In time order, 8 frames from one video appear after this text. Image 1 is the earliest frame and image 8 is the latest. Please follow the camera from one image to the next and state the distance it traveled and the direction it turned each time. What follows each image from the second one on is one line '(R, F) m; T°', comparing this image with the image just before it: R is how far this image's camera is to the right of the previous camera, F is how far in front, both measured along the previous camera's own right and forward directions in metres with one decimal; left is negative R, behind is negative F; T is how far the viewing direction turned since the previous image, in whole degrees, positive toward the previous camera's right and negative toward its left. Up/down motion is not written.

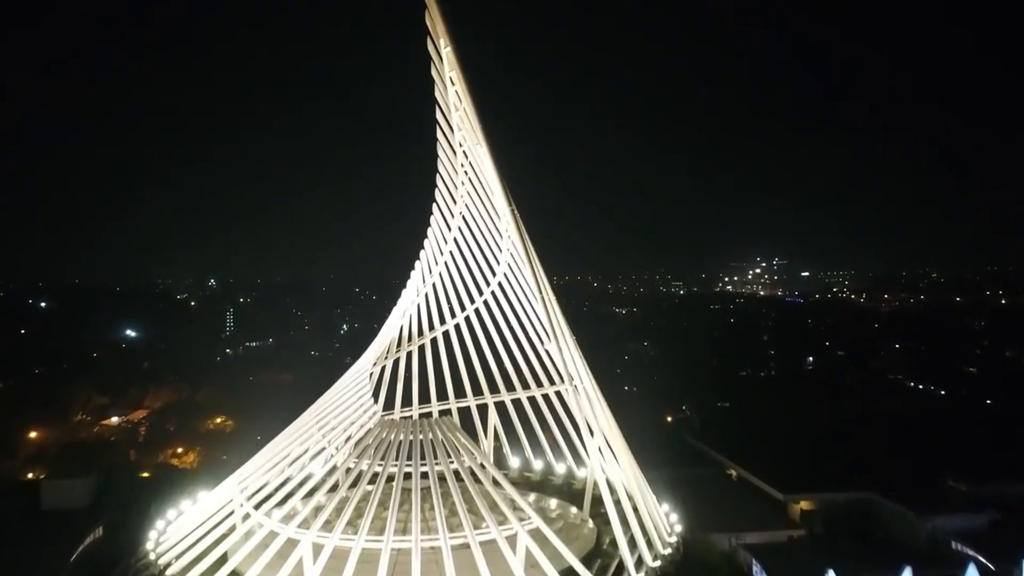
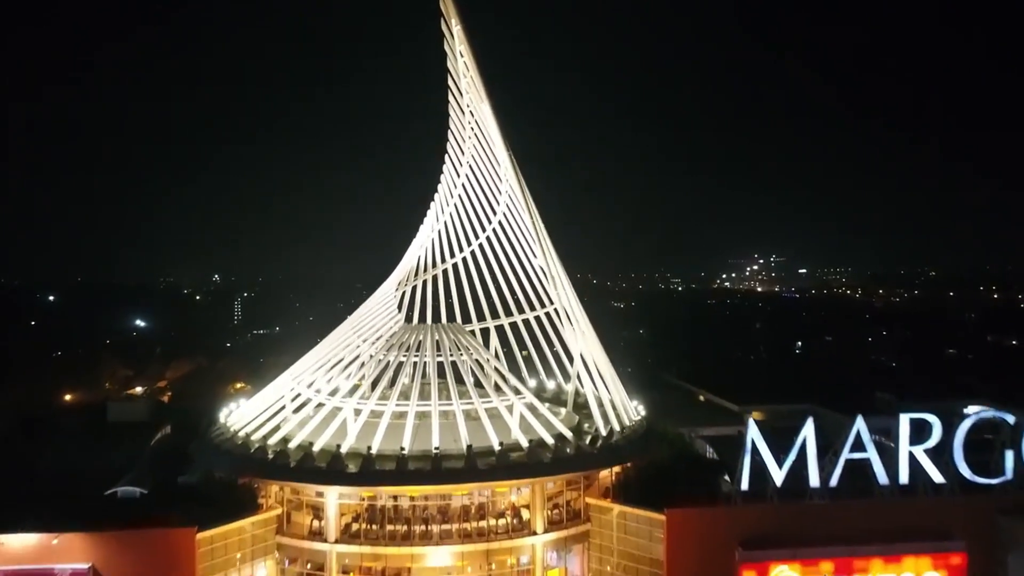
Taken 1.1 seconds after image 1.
(+0.1, -5.7) m; 0°
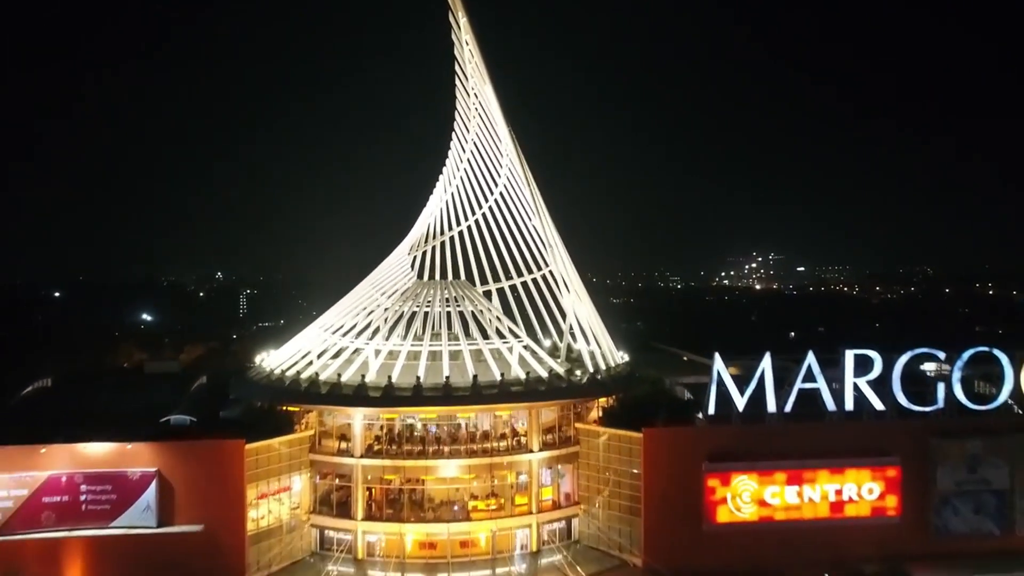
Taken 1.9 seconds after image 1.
(0.0, -3.9) m; 0°
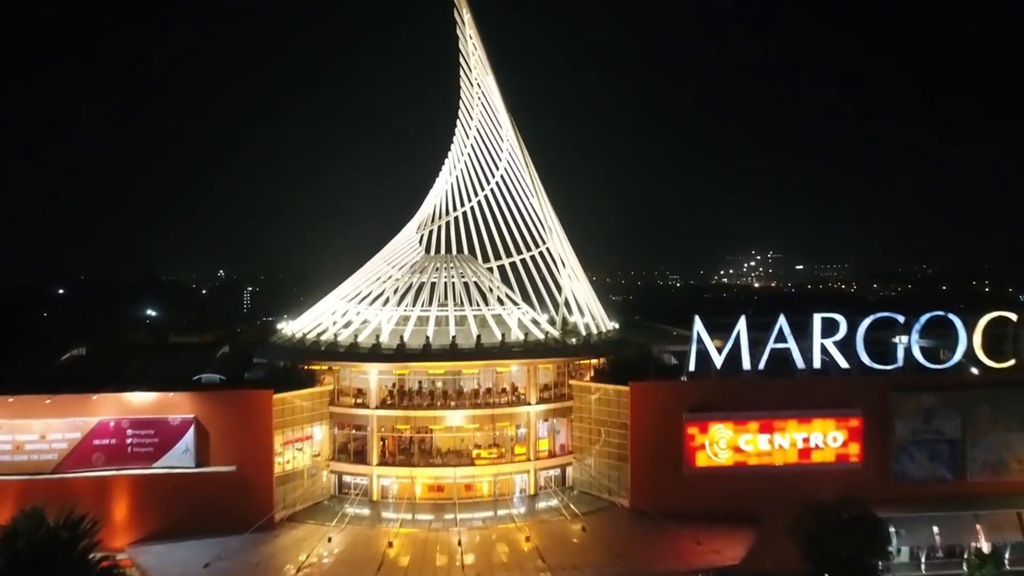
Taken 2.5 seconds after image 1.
(0.0, -3.0) m; 0°
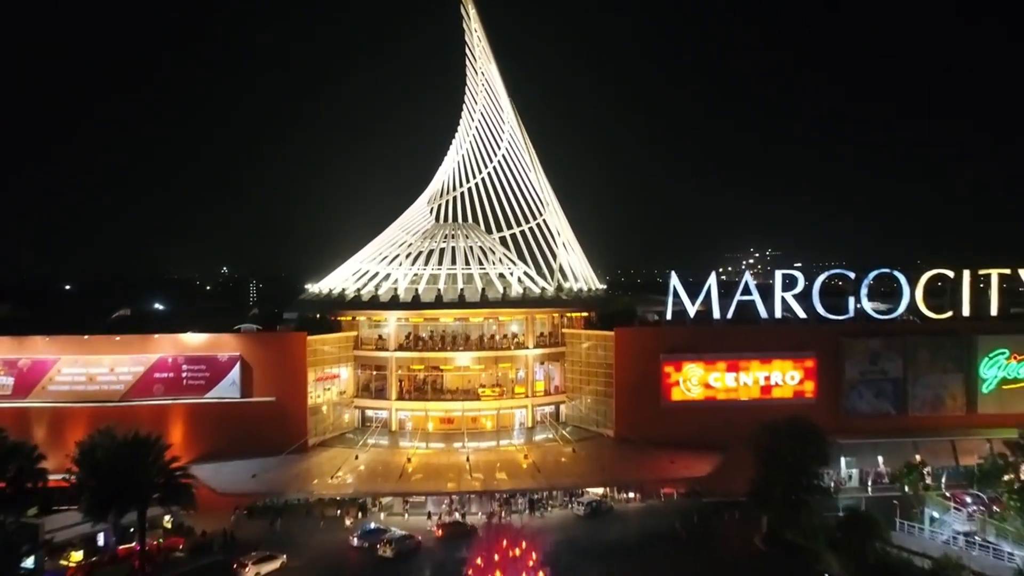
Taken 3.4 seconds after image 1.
(0.0, -4.6) m; 0°
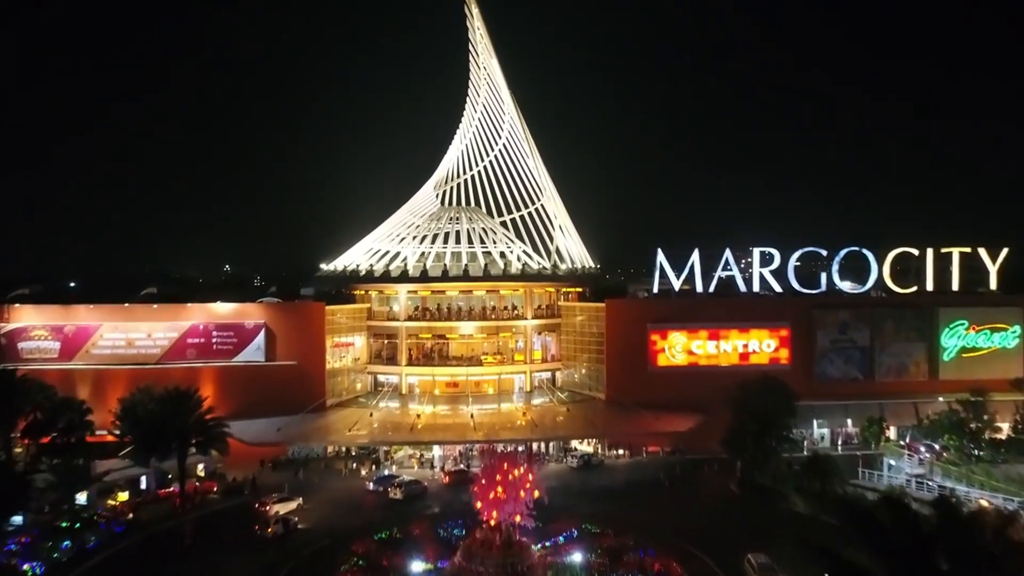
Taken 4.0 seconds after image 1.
(0.0, -3.2) m; 0°
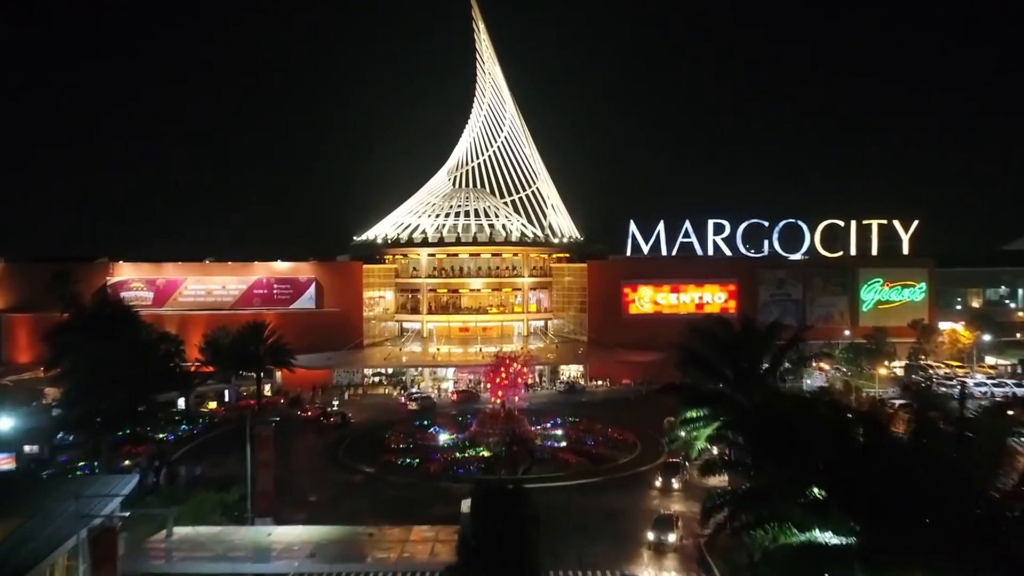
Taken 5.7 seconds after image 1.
(0.0, -9.0) m; 0°
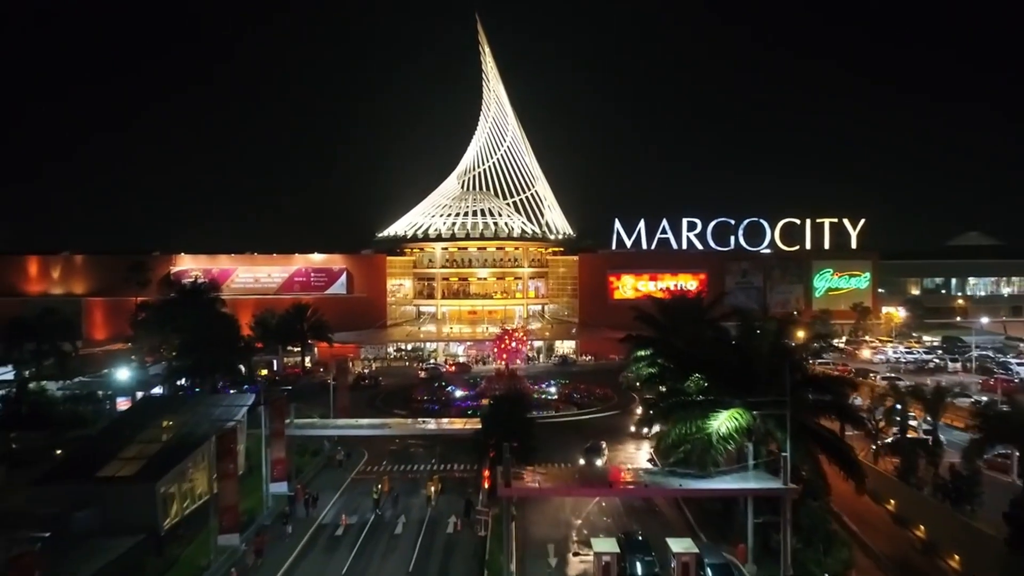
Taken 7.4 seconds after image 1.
(-0.1, -7.8) m; 0°
